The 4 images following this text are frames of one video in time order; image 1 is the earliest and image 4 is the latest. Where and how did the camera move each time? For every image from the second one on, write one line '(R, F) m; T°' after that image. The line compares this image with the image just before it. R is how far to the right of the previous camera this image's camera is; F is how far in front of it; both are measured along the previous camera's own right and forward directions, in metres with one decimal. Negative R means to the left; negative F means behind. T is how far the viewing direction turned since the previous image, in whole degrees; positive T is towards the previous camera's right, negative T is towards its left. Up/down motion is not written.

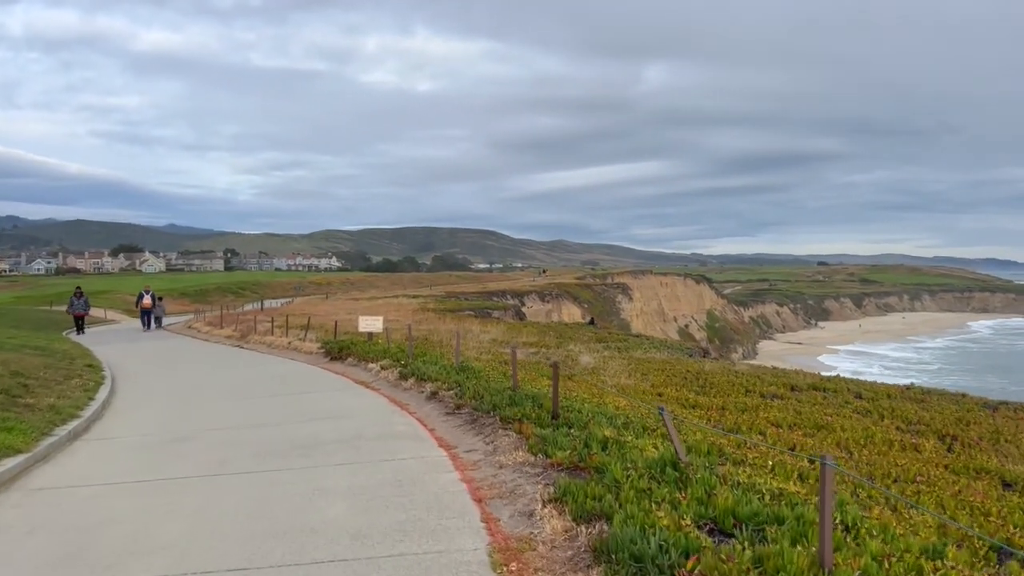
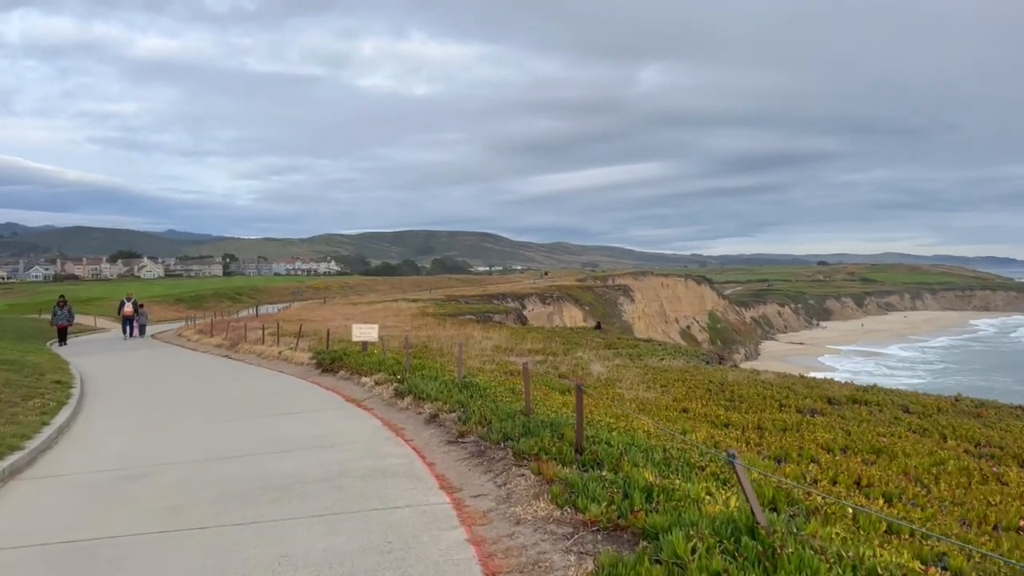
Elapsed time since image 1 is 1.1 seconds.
(-0.1, +1.6) m; 0°
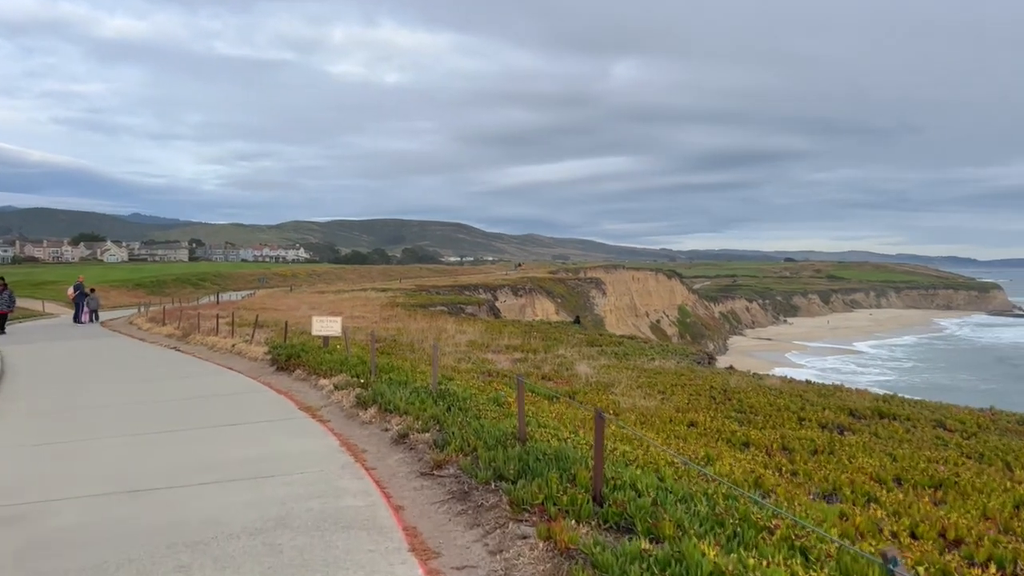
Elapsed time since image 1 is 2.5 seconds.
(-0.2, +2.0) m; +2°
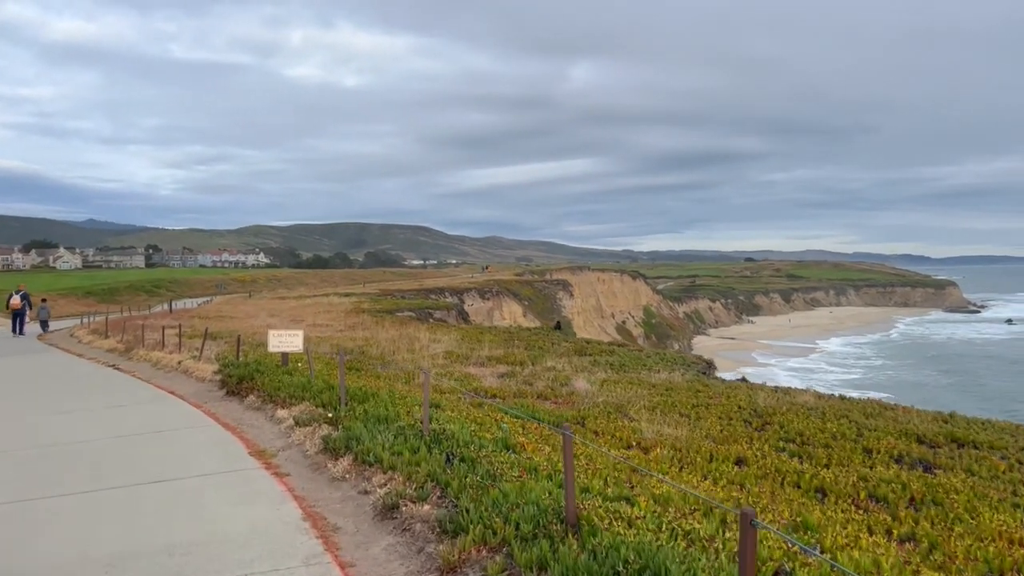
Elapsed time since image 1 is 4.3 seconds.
(-0.5, +2.5) m; +2°
